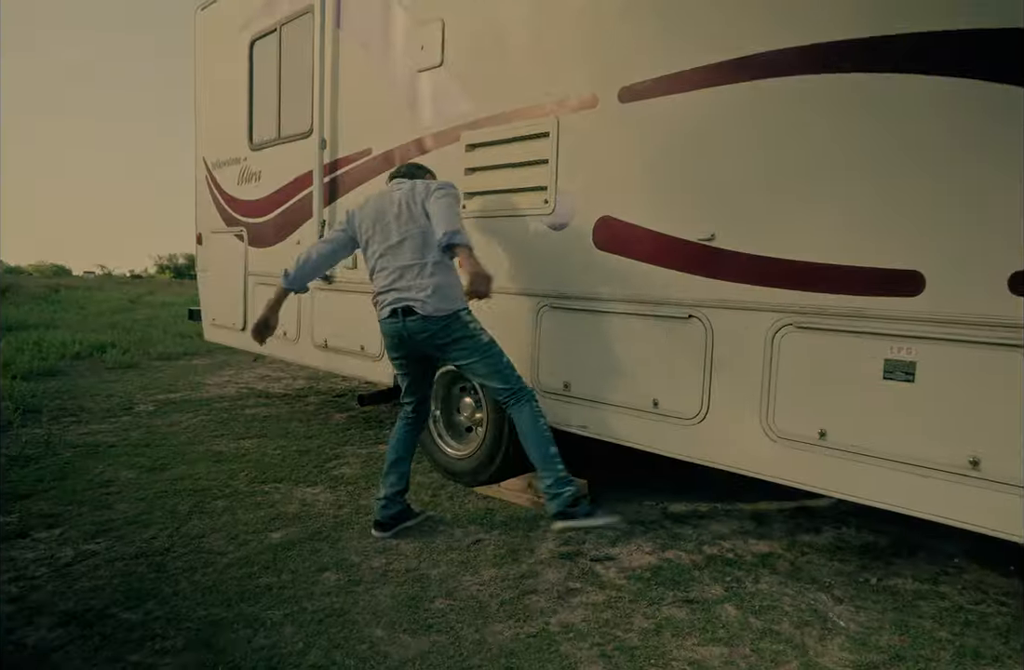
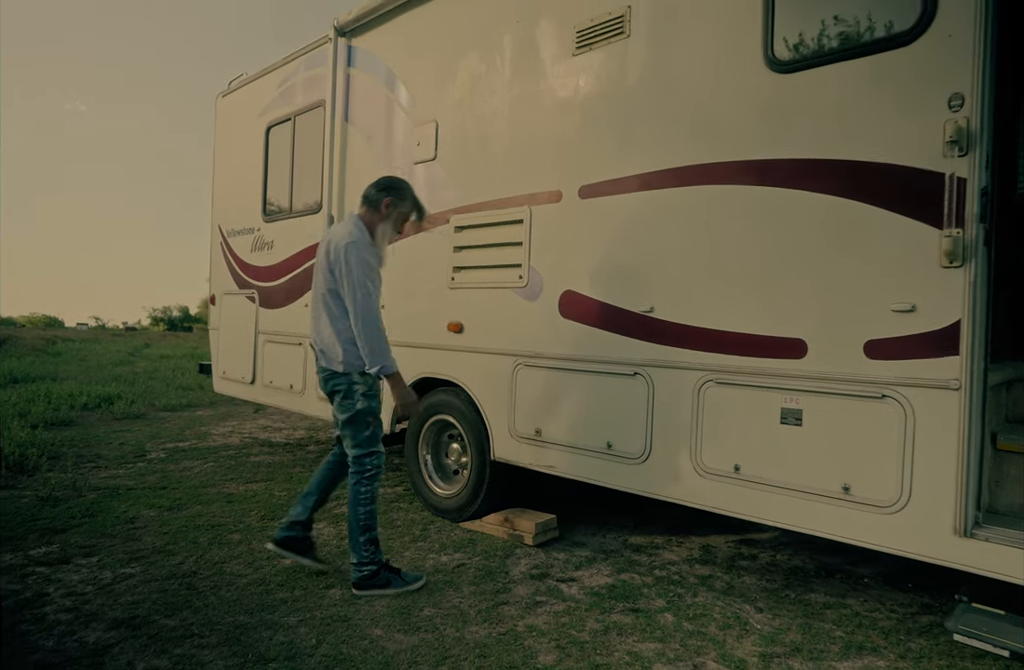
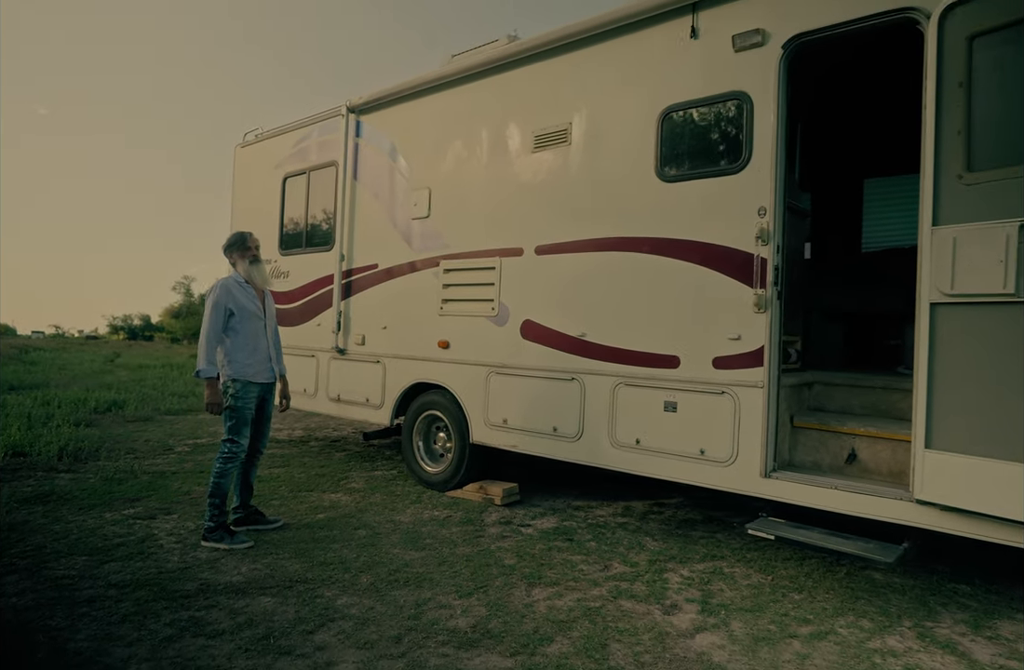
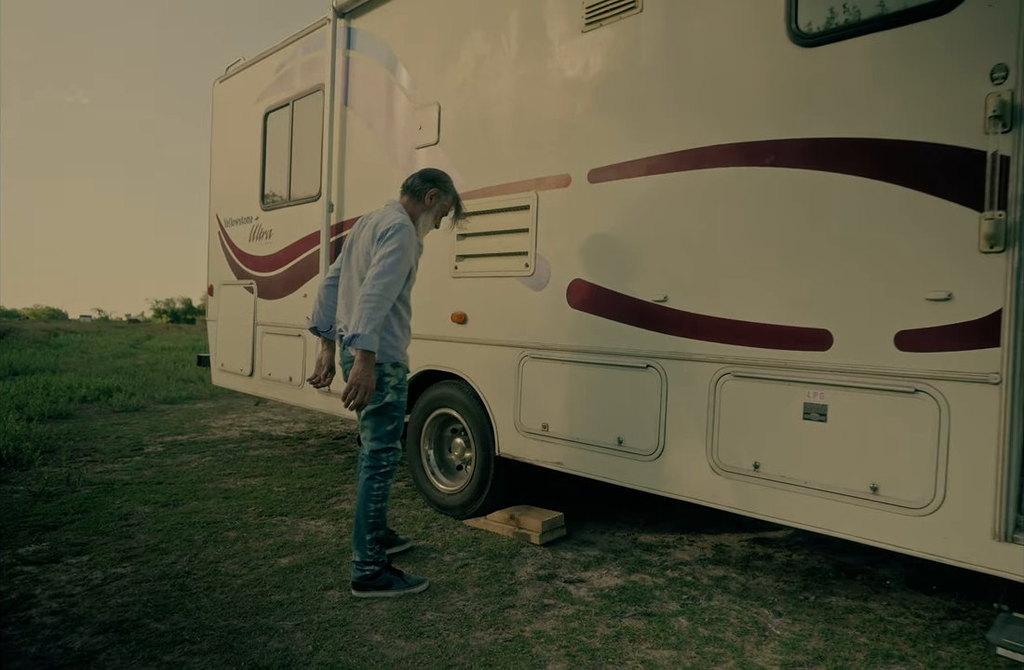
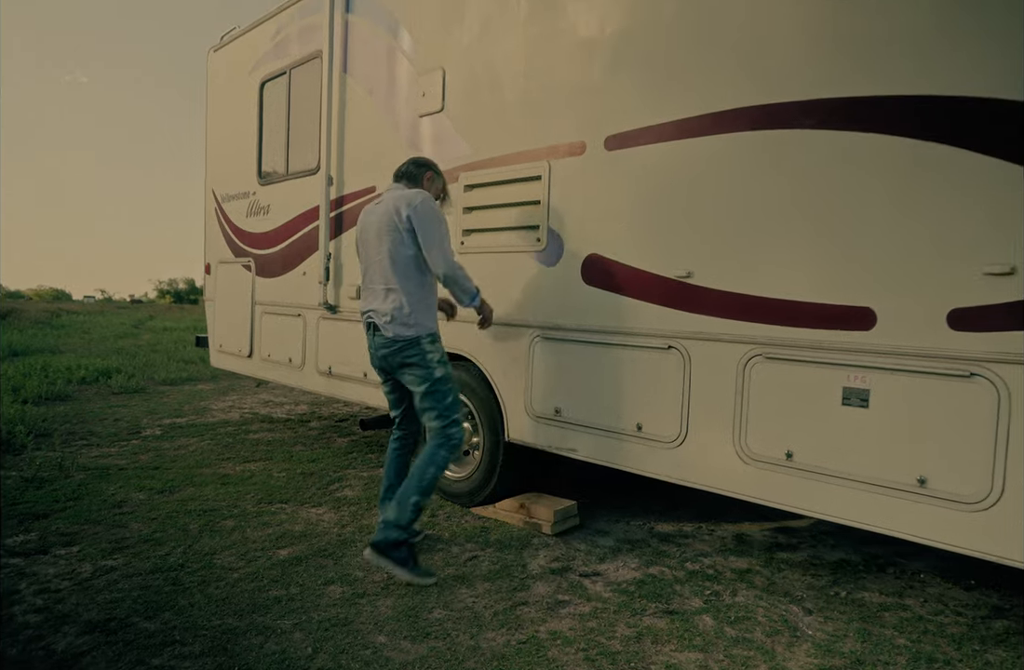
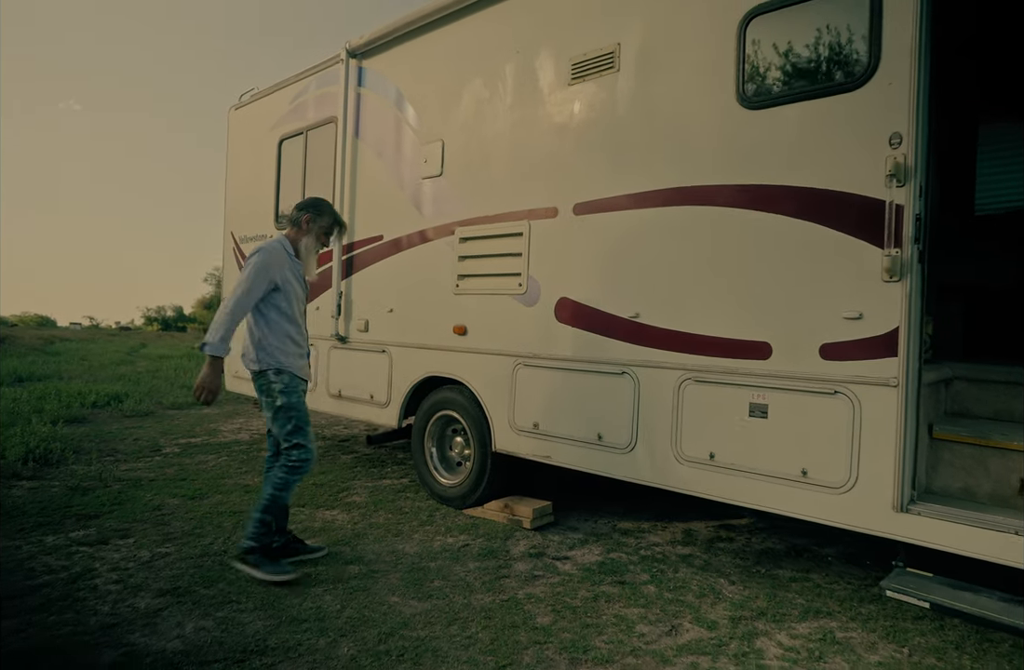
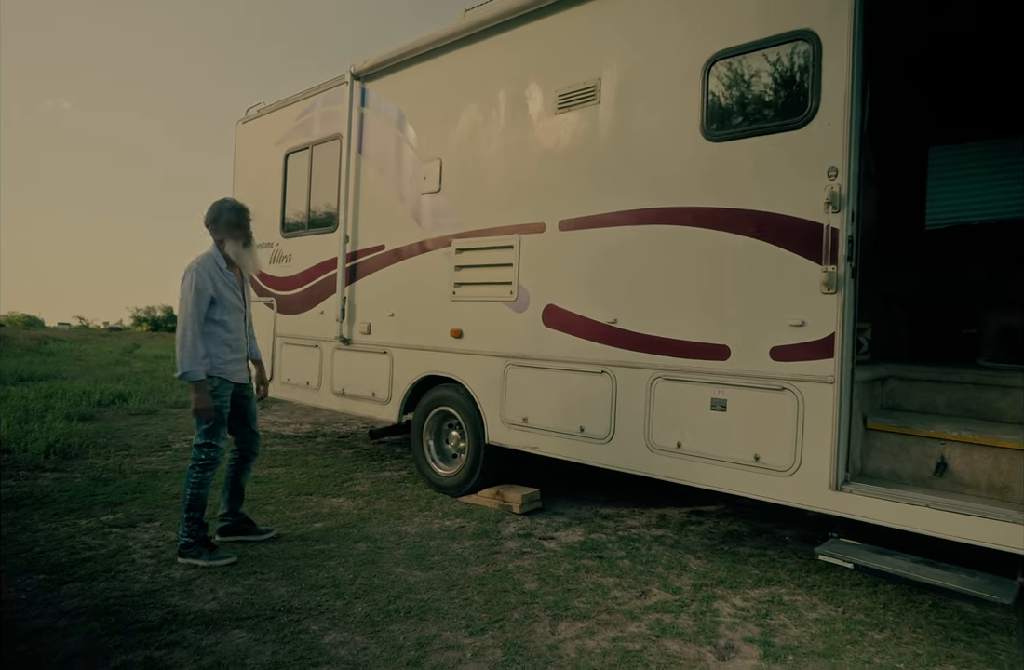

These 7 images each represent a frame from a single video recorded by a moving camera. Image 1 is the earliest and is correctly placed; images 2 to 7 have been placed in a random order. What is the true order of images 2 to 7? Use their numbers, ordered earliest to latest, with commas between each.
5, 4, 2, 6, 7, 3
